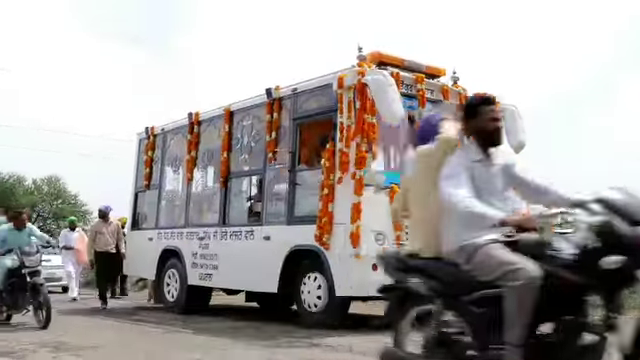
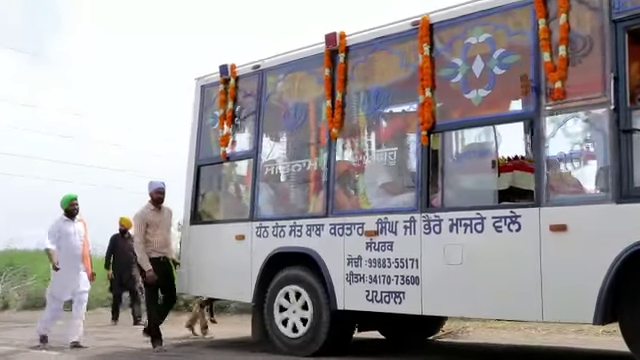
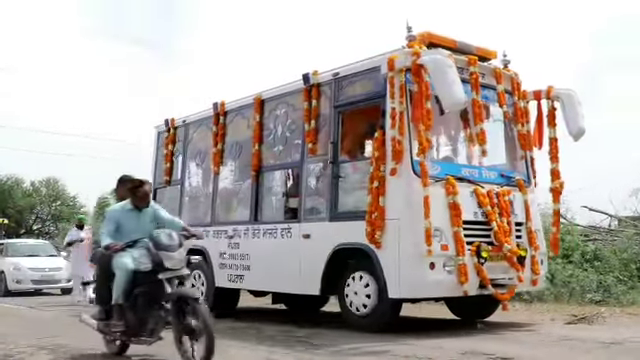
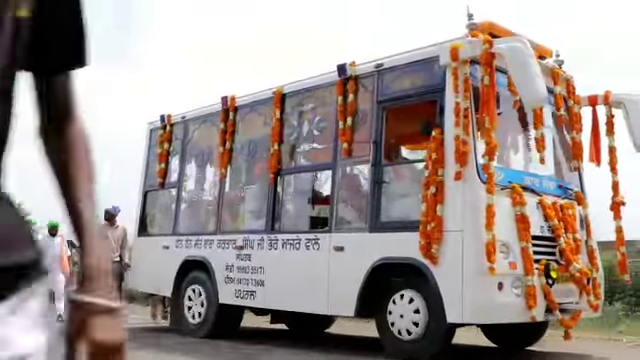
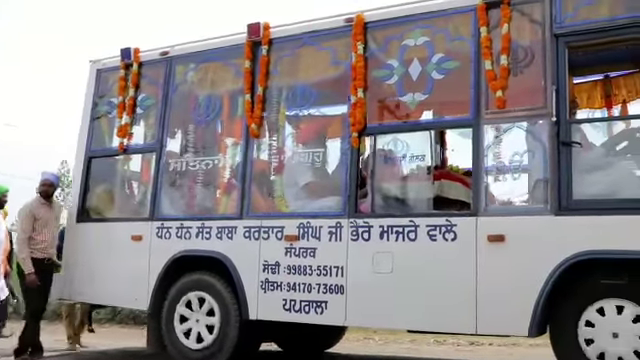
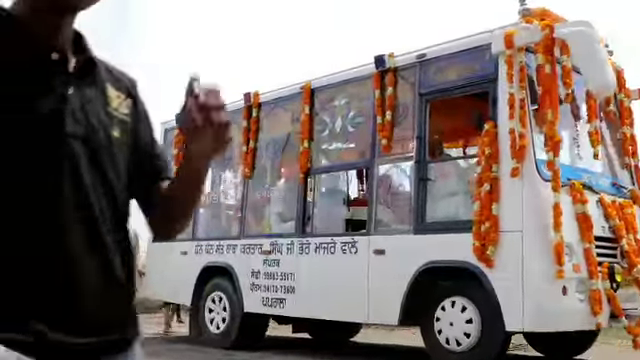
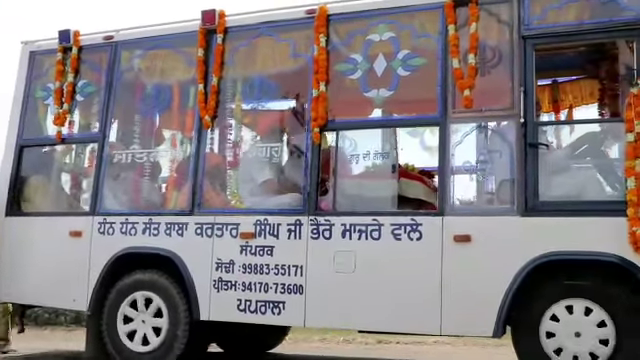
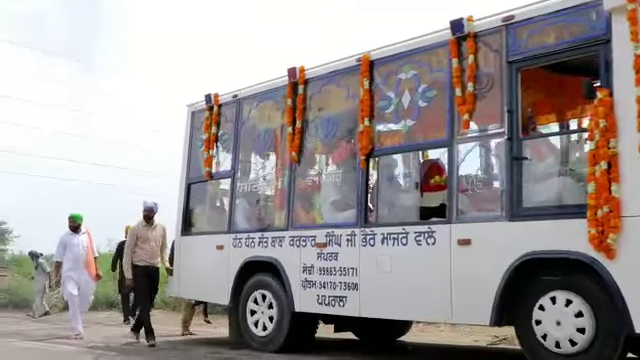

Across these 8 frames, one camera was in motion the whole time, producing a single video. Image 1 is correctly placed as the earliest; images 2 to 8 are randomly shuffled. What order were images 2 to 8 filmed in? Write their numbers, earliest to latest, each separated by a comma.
3, 4, 6, 8, 2, 5, 7
